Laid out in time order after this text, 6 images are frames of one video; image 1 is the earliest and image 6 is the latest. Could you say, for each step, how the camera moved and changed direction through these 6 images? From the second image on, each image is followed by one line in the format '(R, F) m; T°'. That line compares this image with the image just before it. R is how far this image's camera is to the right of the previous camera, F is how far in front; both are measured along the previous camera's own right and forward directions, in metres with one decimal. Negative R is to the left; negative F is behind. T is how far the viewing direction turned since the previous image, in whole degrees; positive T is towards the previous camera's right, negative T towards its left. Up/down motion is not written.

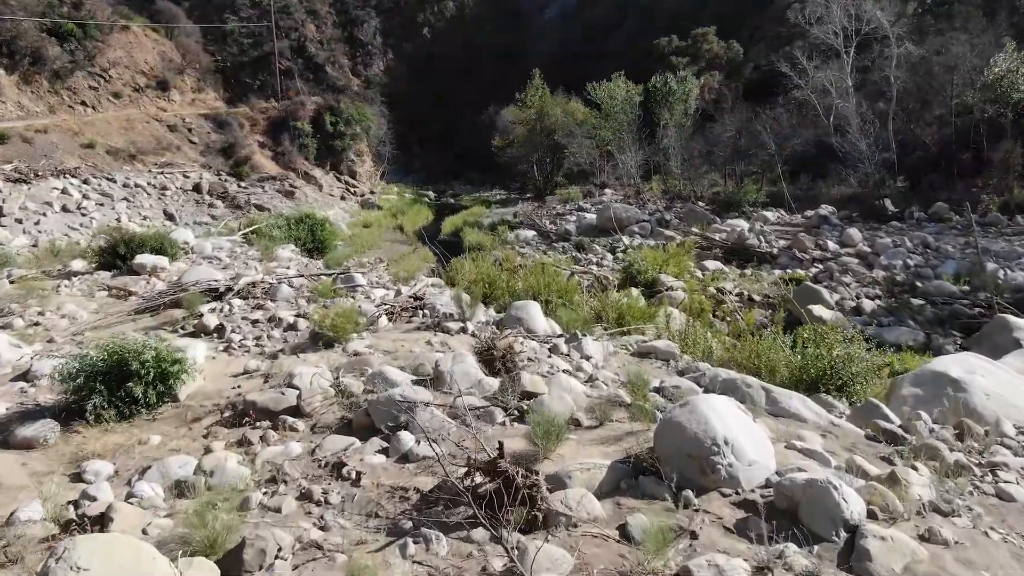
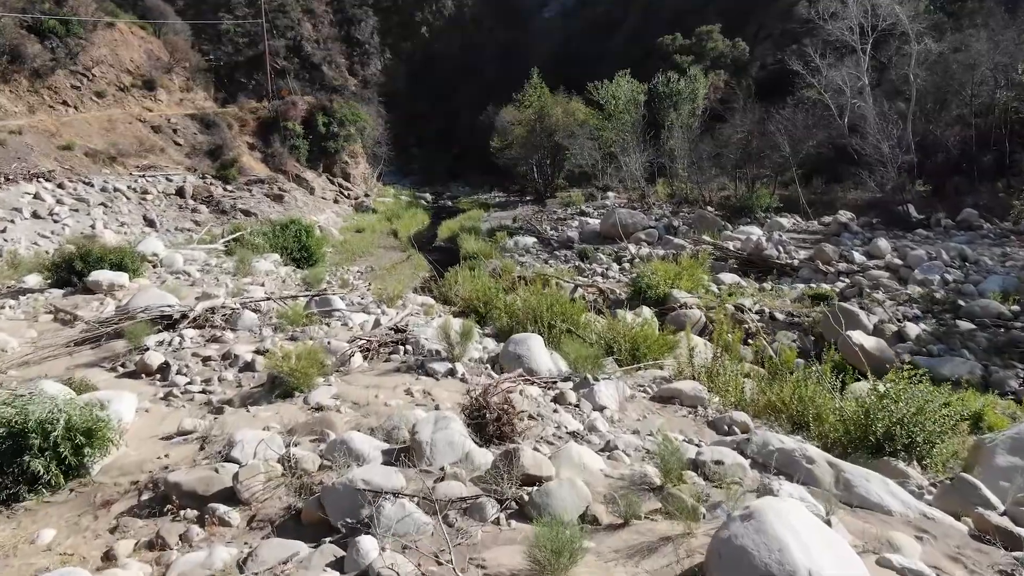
(0.0, +0.6) m; 0°
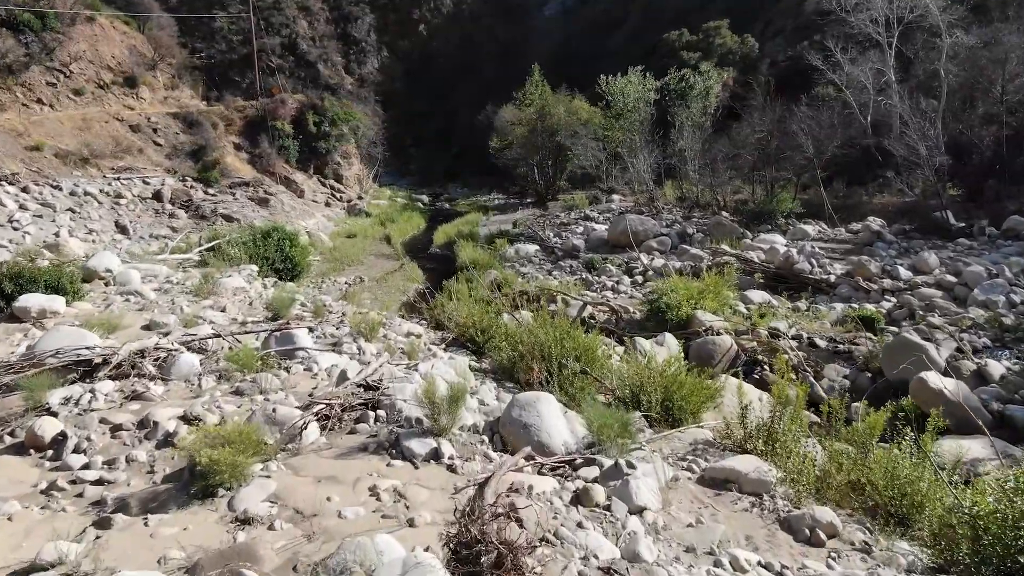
(0.0, +0.8) m; 0°
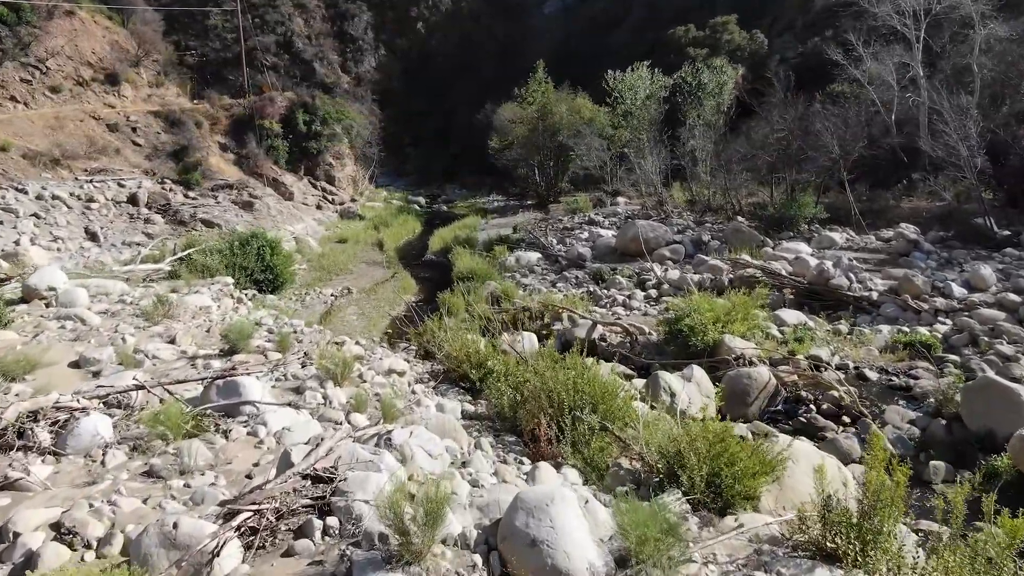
(0.0, +0.8) m; 0°
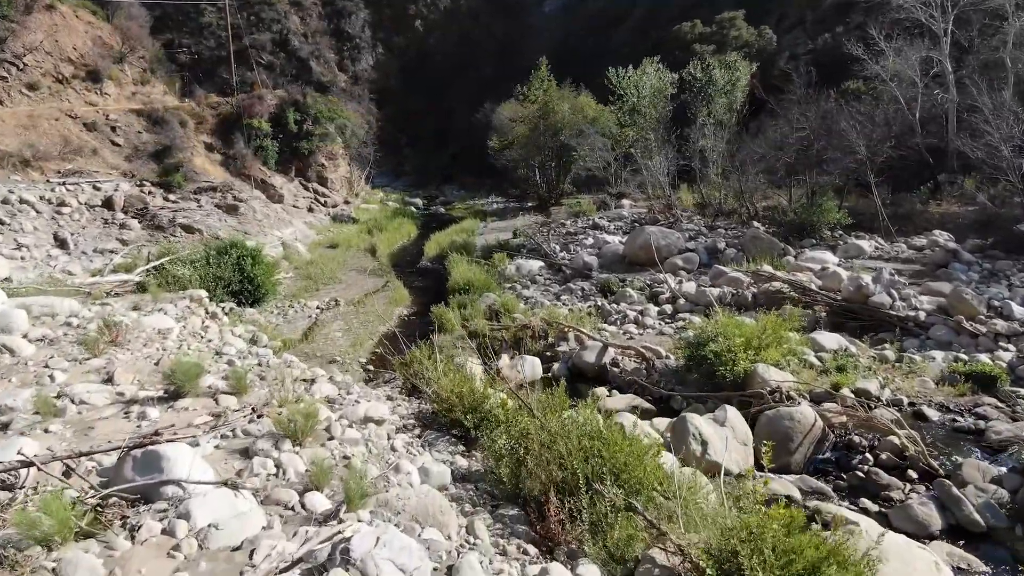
(0.0, +0.7) m; 0°
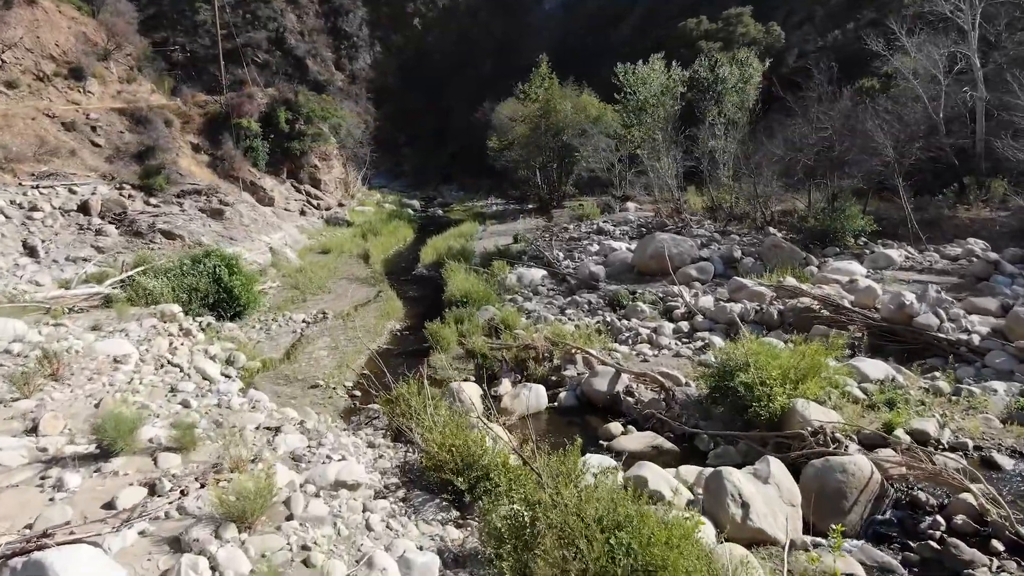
(0.0, +0.6) m; 0°
